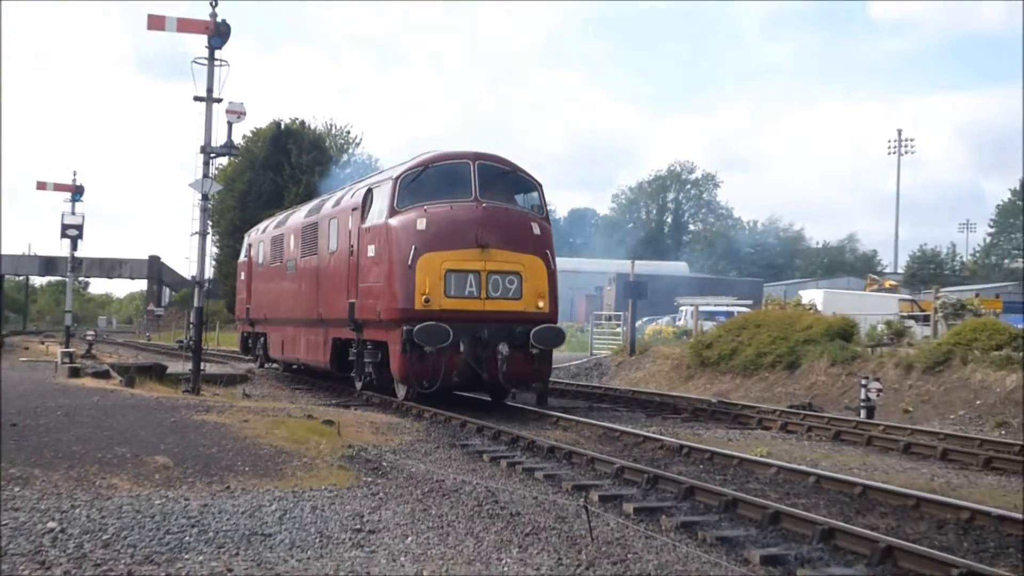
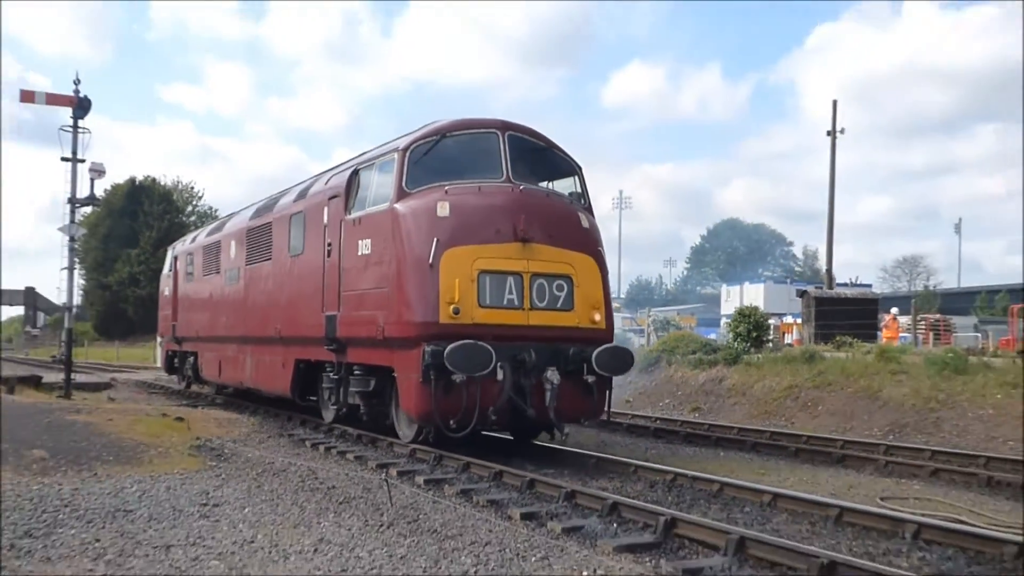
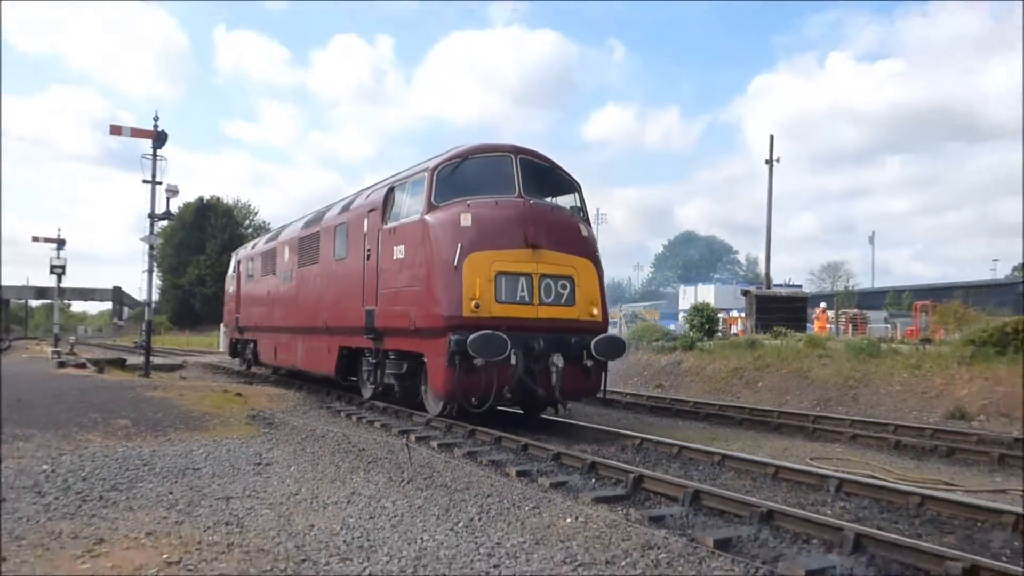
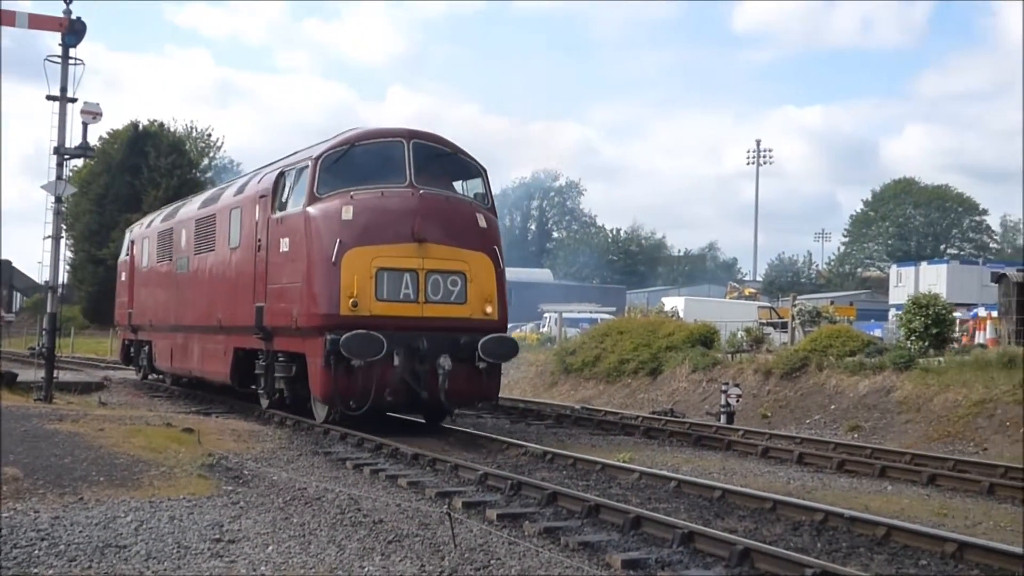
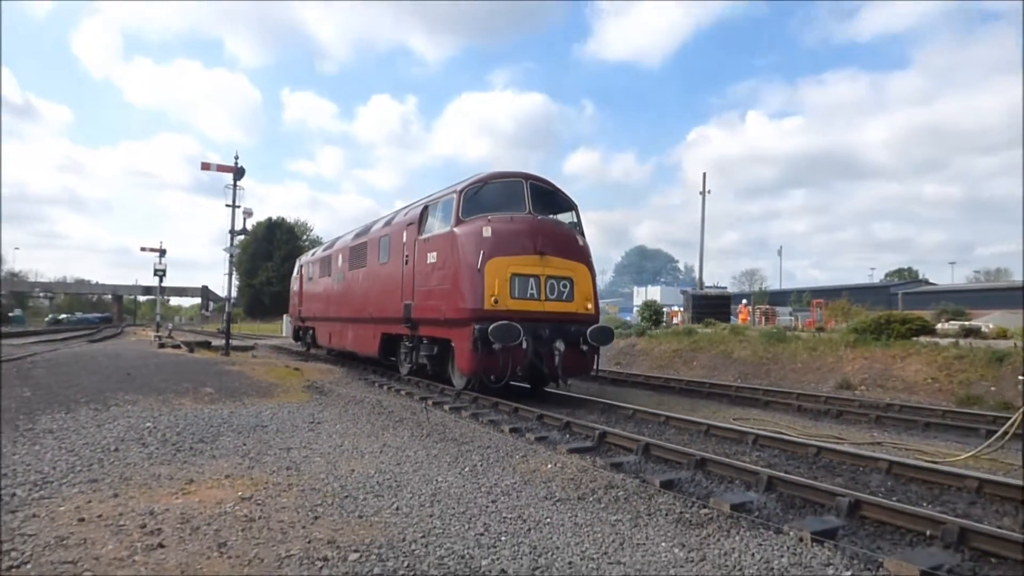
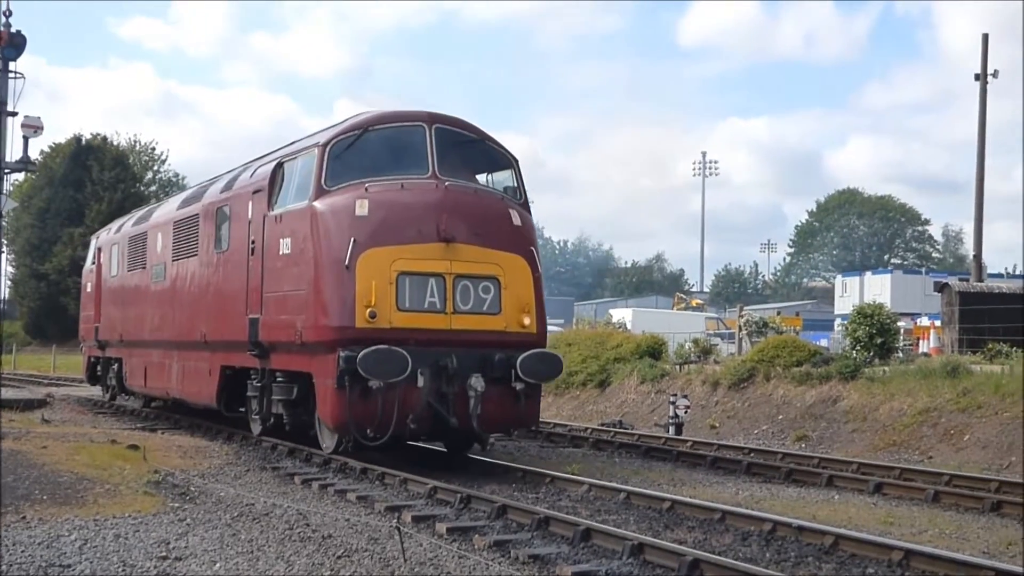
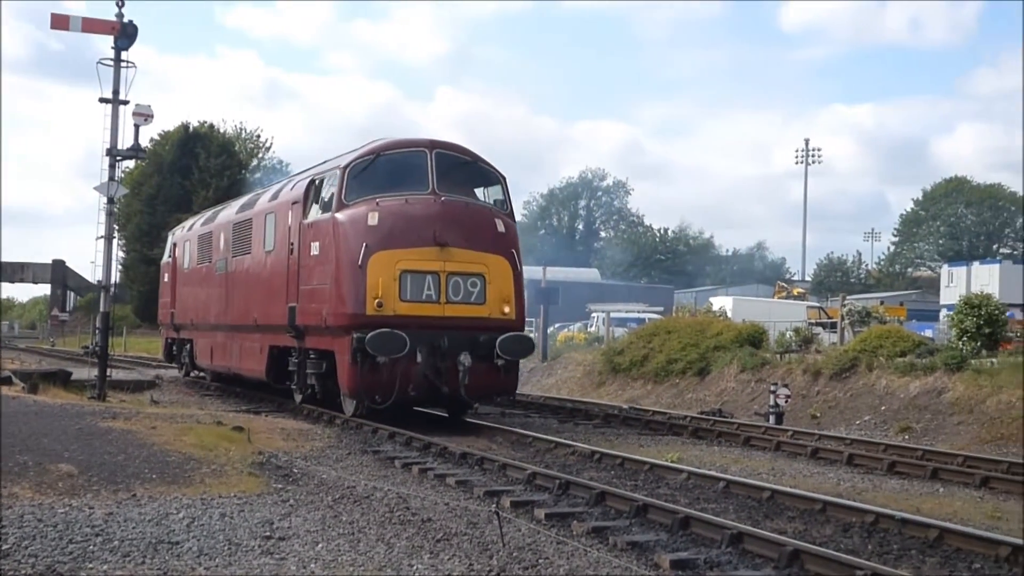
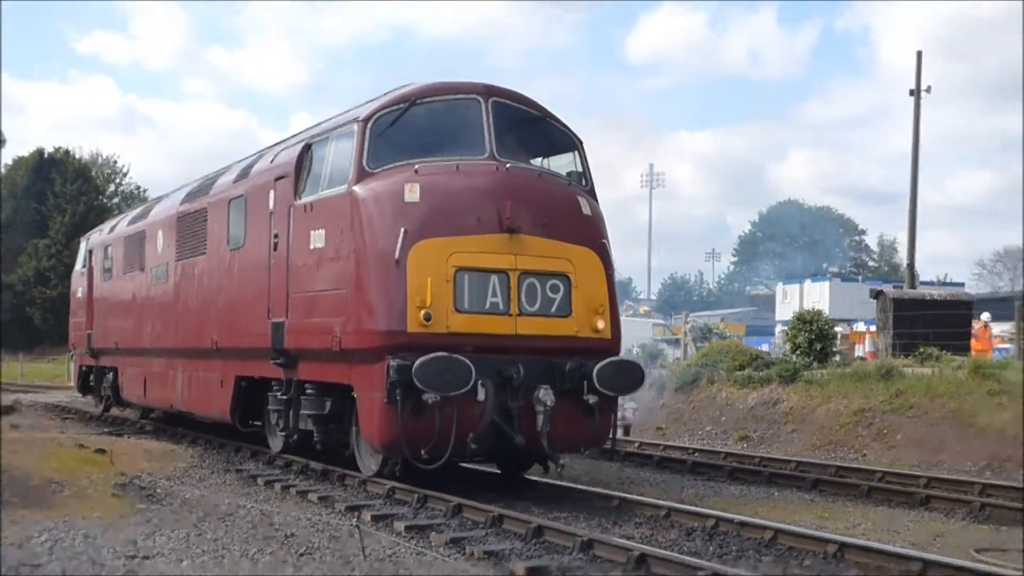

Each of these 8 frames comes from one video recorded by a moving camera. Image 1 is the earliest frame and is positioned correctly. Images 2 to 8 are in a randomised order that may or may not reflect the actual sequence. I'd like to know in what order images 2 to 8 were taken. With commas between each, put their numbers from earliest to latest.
7, 4, 6, 8, 2, 3, 5
